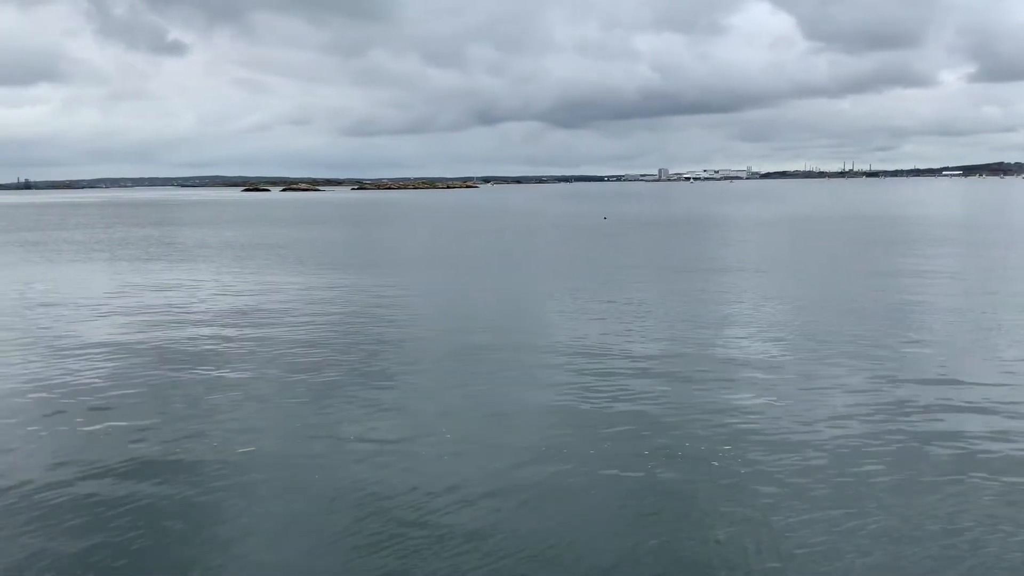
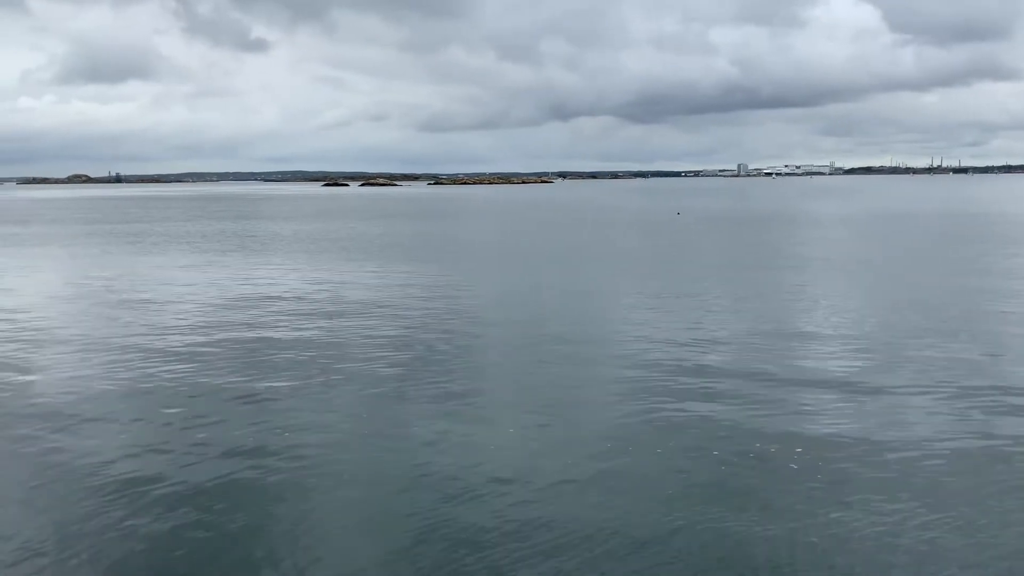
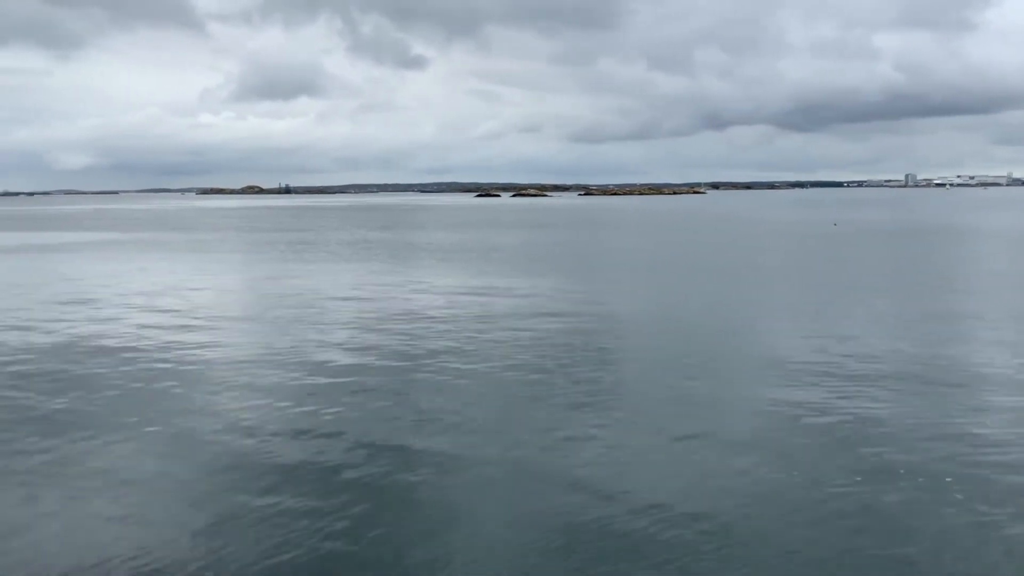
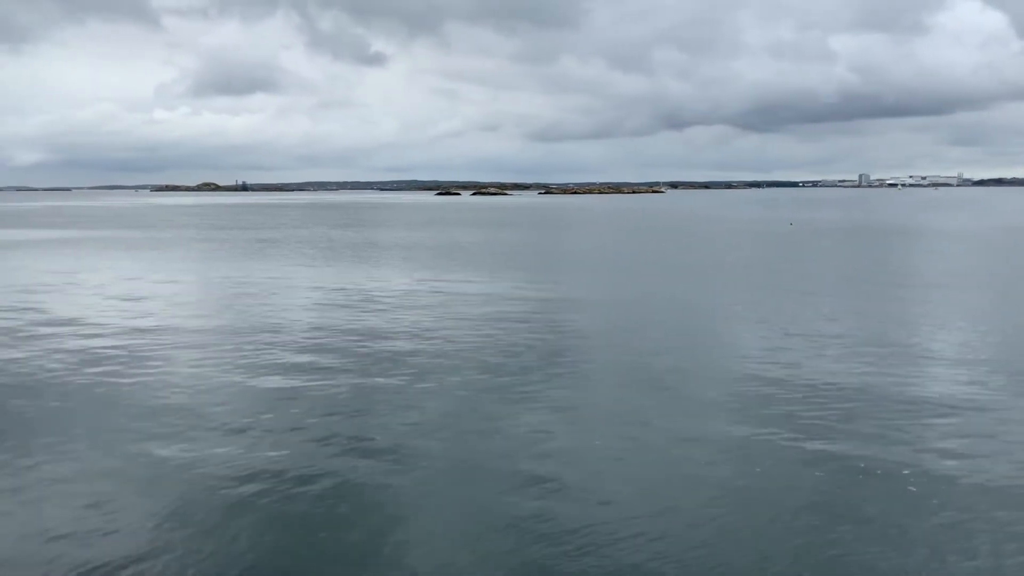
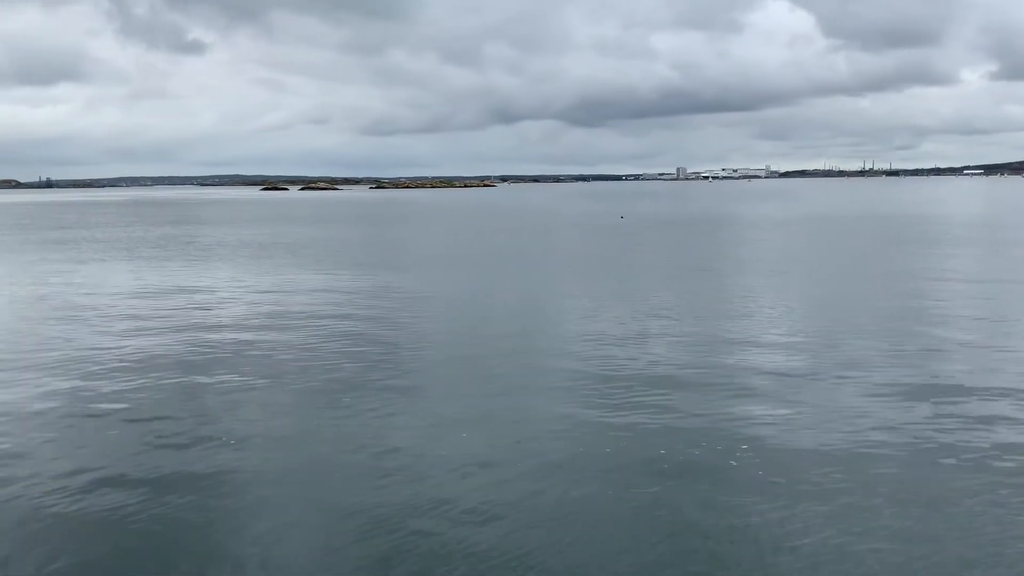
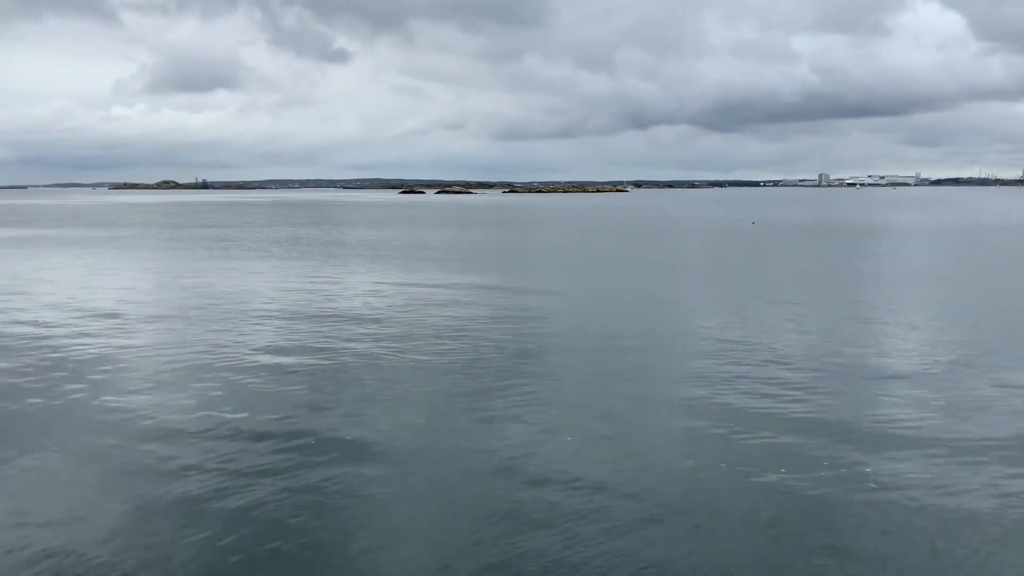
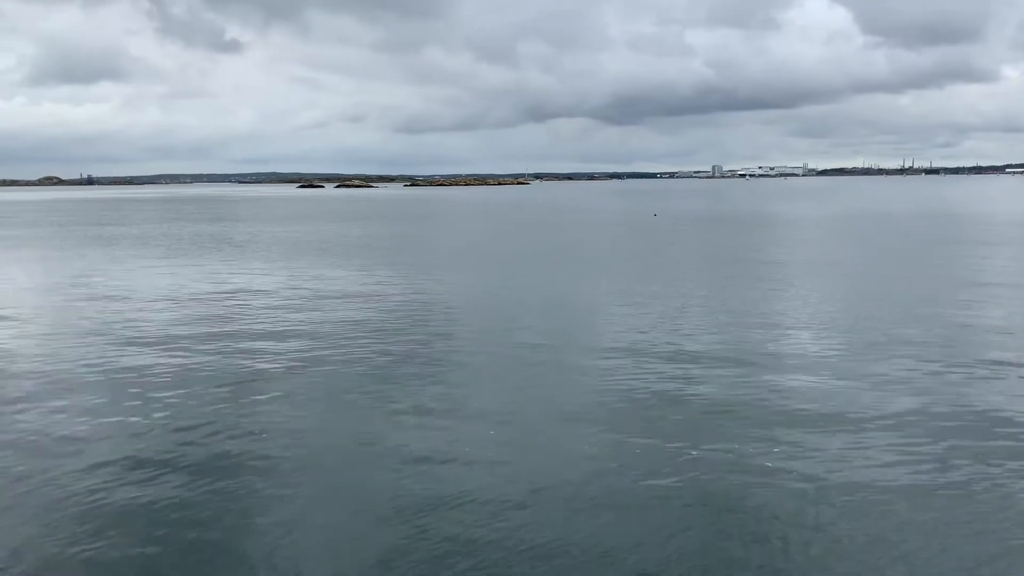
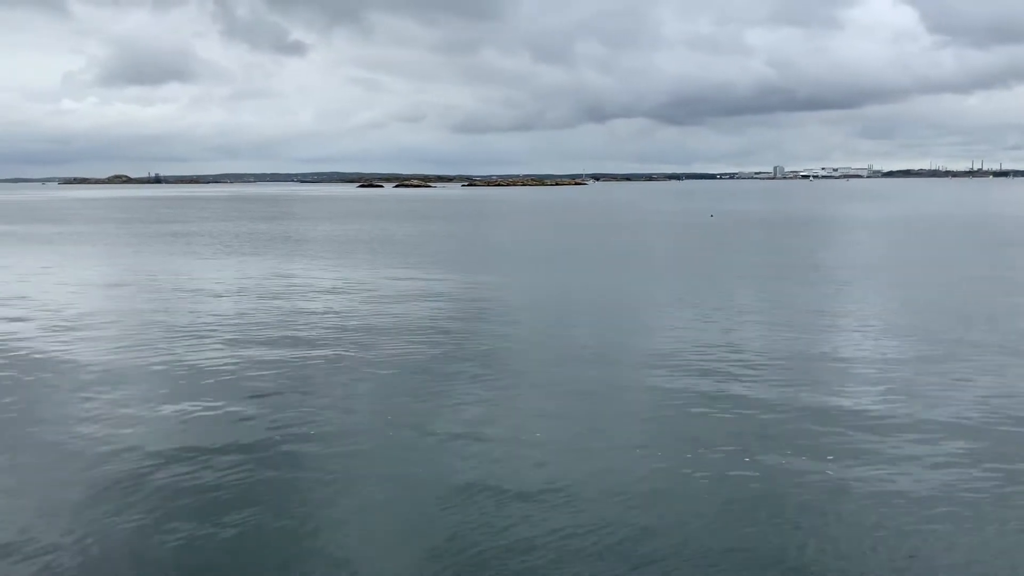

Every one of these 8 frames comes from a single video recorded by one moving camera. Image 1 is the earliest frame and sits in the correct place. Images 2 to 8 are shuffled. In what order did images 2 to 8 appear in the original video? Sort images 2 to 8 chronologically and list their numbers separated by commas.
5, 7, 2, 8, 6, 4, 3
